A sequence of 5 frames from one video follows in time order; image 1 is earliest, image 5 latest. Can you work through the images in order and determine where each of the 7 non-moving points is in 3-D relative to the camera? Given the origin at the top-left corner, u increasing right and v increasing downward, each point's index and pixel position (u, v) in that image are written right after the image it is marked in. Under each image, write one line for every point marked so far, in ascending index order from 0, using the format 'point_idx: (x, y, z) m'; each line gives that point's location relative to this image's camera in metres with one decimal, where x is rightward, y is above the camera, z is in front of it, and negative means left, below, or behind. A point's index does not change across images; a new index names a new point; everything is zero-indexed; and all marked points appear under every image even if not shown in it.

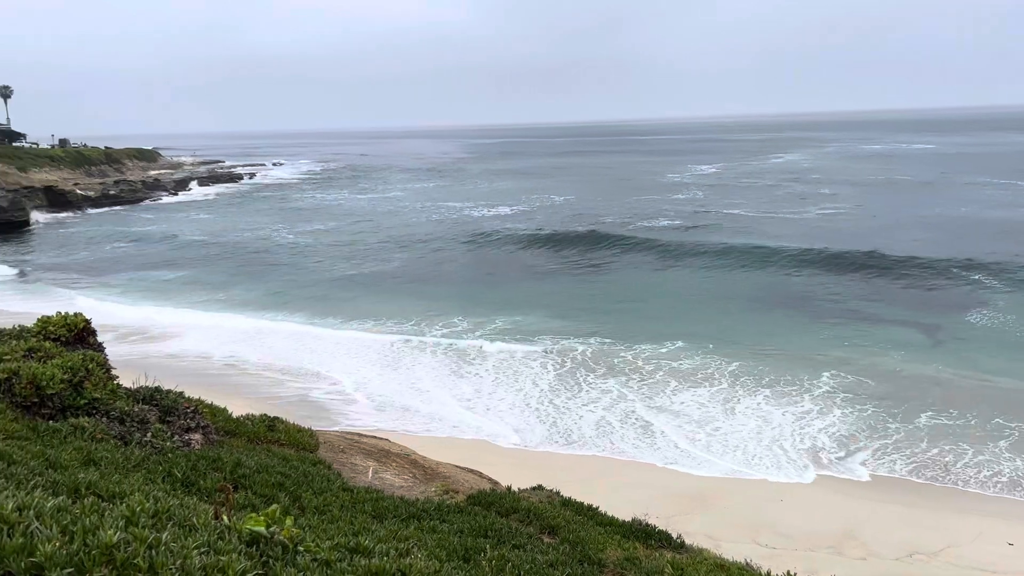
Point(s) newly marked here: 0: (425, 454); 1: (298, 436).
0: (-2.0, -3.7, +13.4) m
1: (-4.5, -3.2, +12.8) m
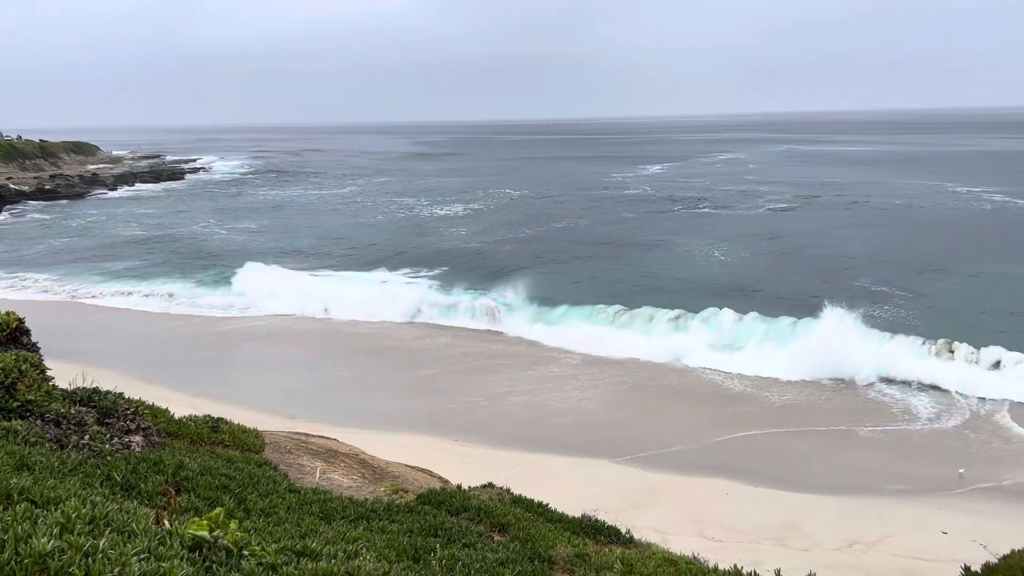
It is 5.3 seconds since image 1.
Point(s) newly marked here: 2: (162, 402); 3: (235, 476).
0: (-3.1, -3.7, +13.2) m
1: (-5.6, -3.1, +12.5) m
2: (-8.1, -2.7, +13.9) m
3: (-4.9, -3.3, +10.6) m
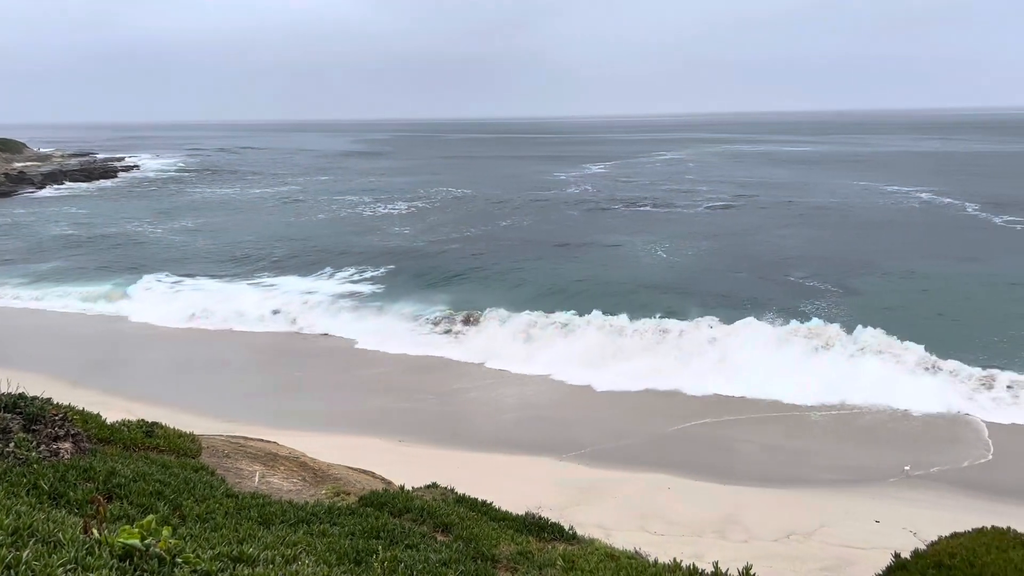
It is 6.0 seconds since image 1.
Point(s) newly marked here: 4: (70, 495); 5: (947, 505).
0: (-4.3, -3.7, +13.0) m
1: (-6.8, -3.1, +12.2) m
2: (-9.3, -2.7, +13.4) m
3: (-6.0, -3.3, +10.3) m
4: (-6.7, -3.0, +8.8) m
5: (+8.6, -4.3, +11.8) m
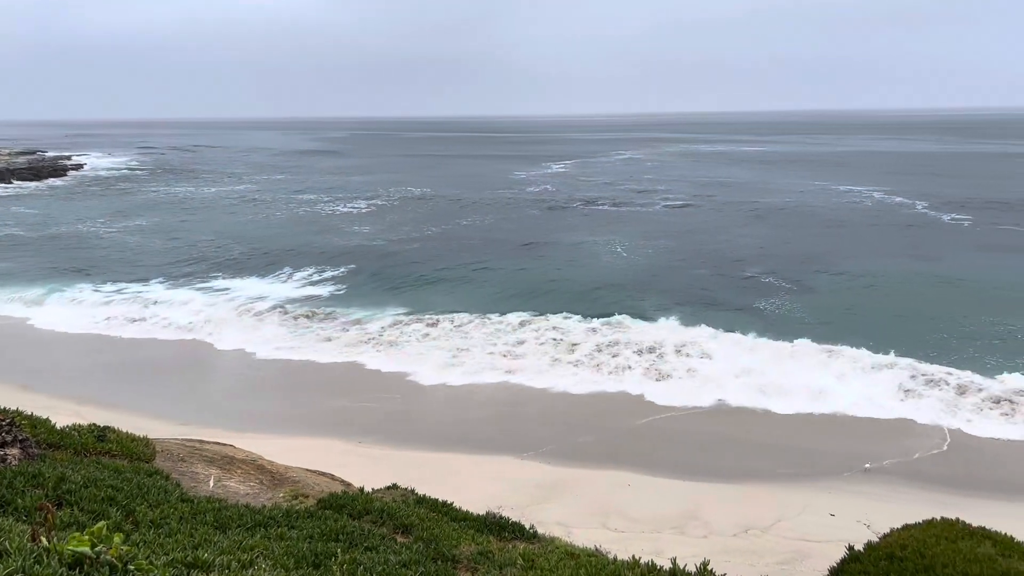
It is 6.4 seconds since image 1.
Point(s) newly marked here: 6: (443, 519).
0: (-5.1, -3.7, +12.9) m
1: (-7.6, -3.1, +11.9) m
2: (-10.2, -2.7, +13.1) m
3: (-6.8, -3.3, +10.1) m
4: (-7.4, -3.0, +8.6) m
5: (+7.8, -4.2, +12.1) m
6: (-1.4, -4.2, +11.0) m
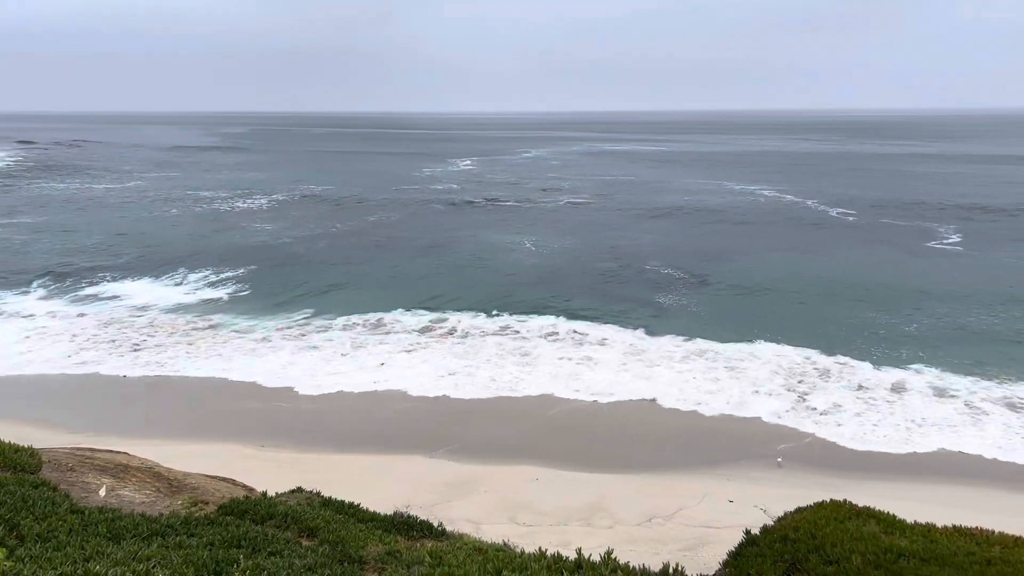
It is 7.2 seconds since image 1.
0: (-7.0, -3.7, +12.5) m
1: (-9.4, -3.2, +11.3) m
2: (-12.1, -2.8, +12.3) m
3: (-8.5, -3.4, +9.6) m
4: (-9.0, -3.1, +8.0) m
5: (+5.9, -4.1, +12.7) m
6: (-3.1, -4.2, +10.9) m
